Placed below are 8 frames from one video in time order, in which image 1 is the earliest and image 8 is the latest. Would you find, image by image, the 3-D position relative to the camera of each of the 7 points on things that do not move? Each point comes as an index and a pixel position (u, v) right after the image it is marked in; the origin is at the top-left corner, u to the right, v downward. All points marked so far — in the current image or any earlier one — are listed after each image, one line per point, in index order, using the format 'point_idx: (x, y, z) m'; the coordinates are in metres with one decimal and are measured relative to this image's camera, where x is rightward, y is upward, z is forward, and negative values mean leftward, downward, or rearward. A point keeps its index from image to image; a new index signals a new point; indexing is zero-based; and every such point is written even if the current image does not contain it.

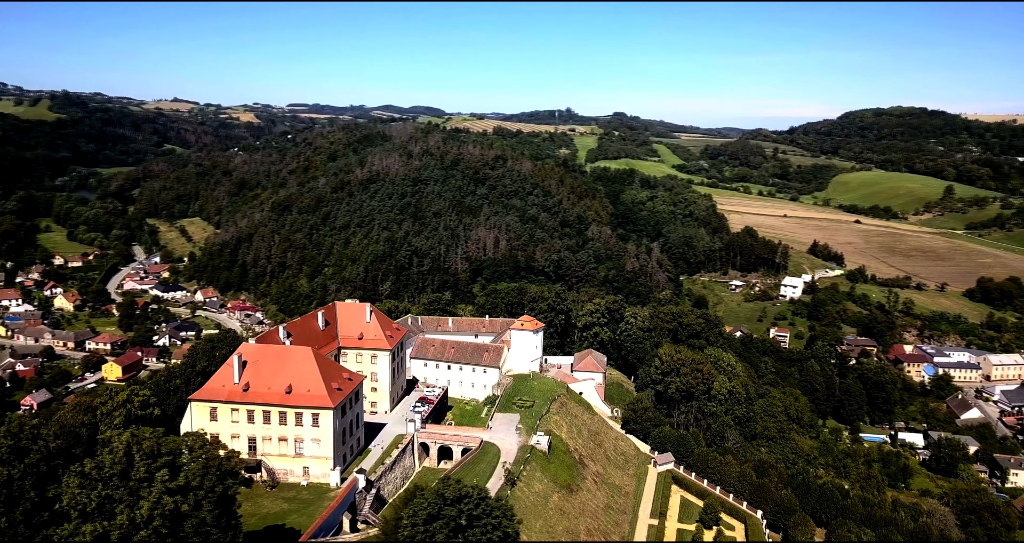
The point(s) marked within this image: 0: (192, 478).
0: (-7.0, -4.7, +17.0) m
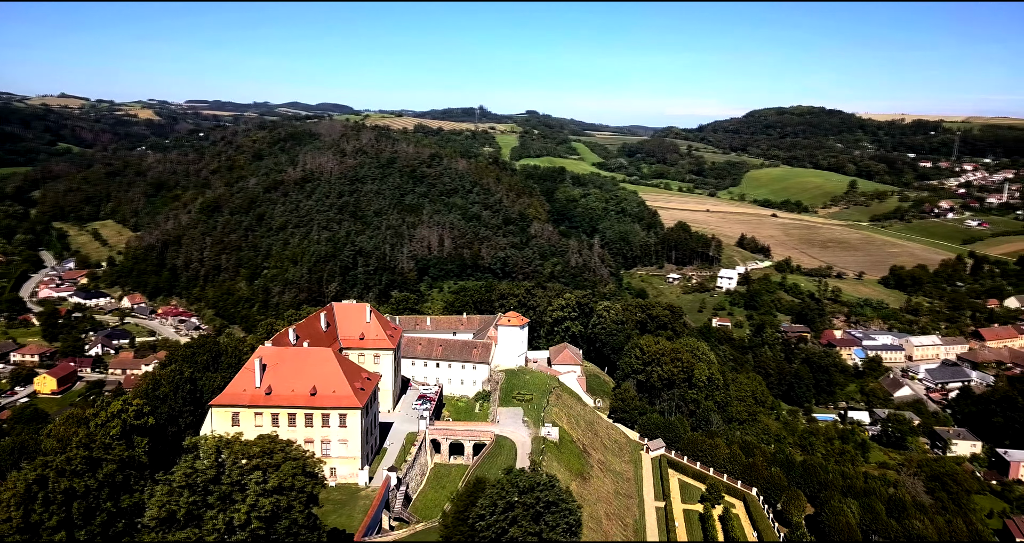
0: (-5.0, -4.8, +17.0) m
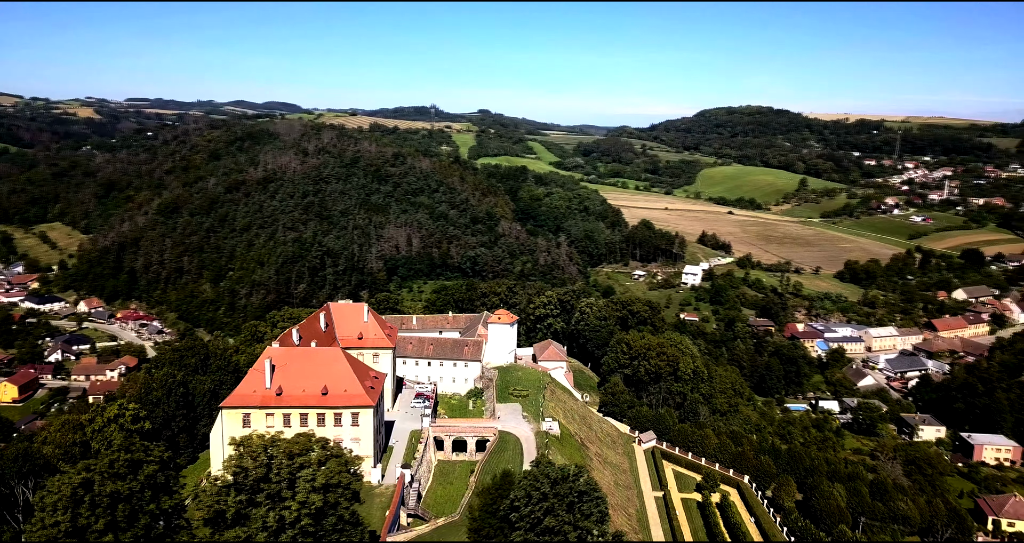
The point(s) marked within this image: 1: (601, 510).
0: (-4.1, -4.8, +17.2) m
1: (+2.5, -6.3, +20.0) m
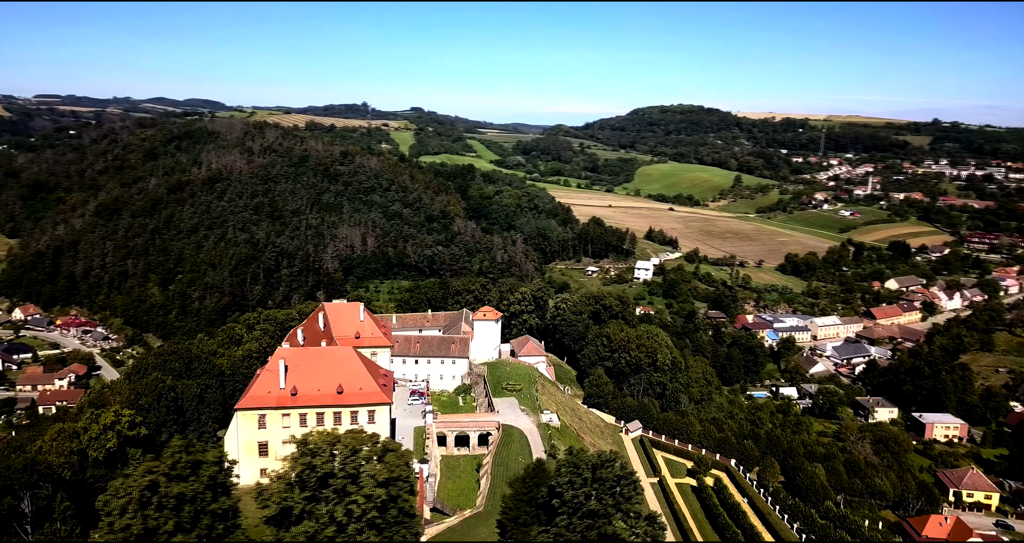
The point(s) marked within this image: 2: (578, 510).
0: (-2.8, -4.7, +17.6) m
1: (+3.5, -6.2, +21.0) m
2: (+1.8, -6.3, +19.9) m
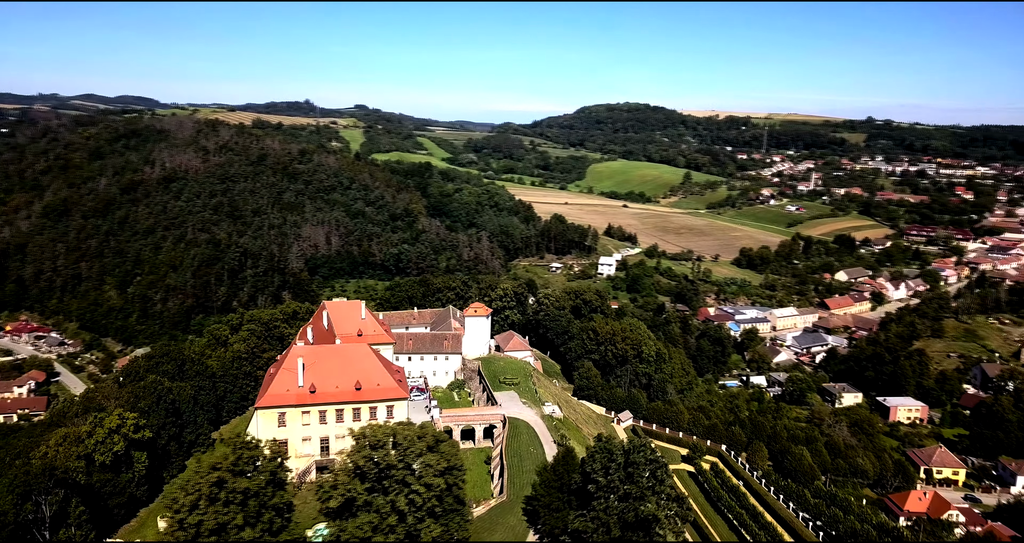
0: (-1.6, -4.6, +18.1) m
1: (+4.5, -6.0, +22.0) m
2: (+2.8, -6.1, +20.7) m
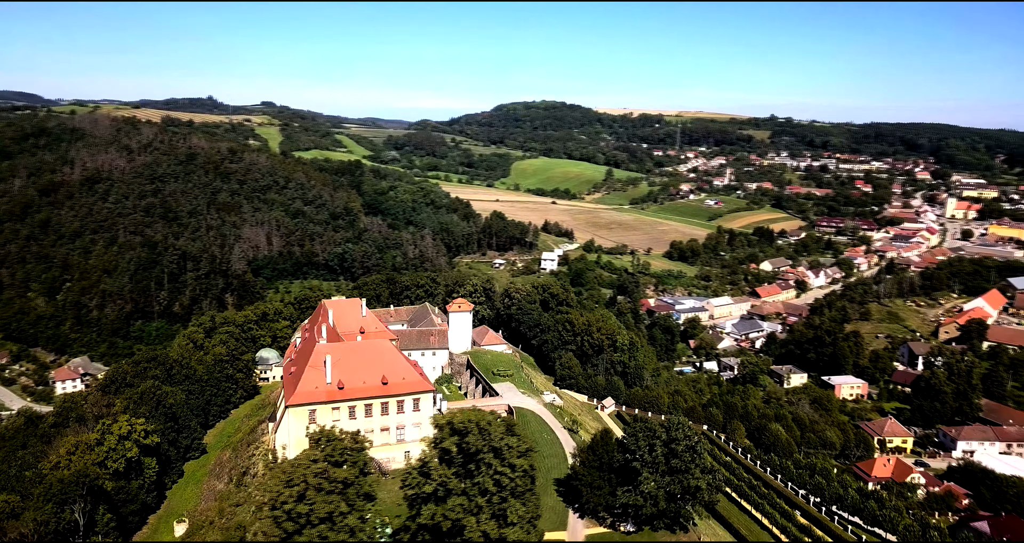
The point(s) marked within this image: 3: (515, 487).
0: (+0.2, -4.4, +19.1) m
1: (+5.8, -5.6, +23.7) m
2: (+4.3, -5.8, +22.3) m
3: (+0.1, -5.2, +18.2) m
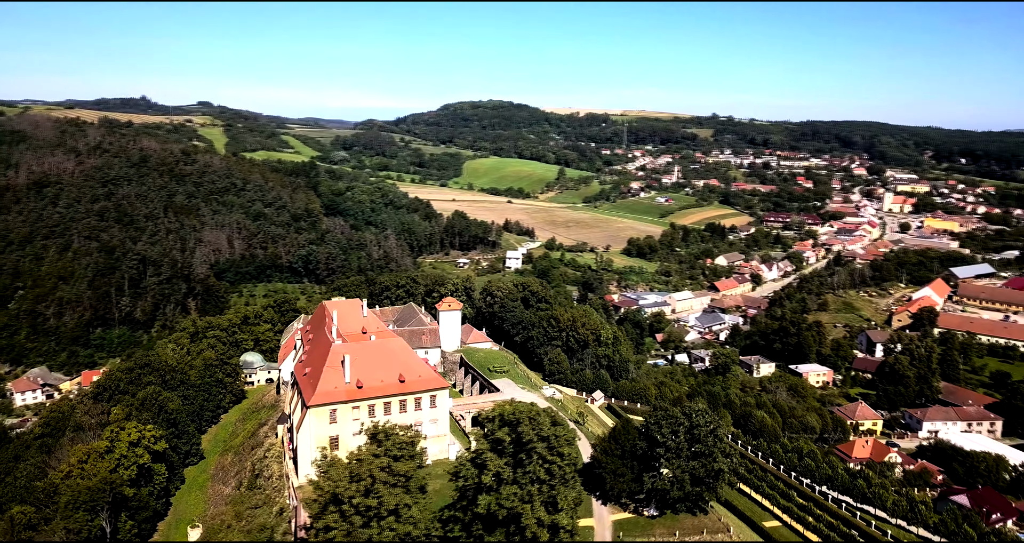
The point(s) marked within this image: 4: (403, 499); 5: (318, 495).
0: (+1.3, -4.3, +19.9) m
1: (+6.6, -5.4, +24.8) m
2: (+5.2, -5.7, +23.3) m
3: (+1.3, -5.1, +18.9) m
4: (-2.5, -5.2, +17.2) m
5: (-4.8, -5.5, +18.3) m
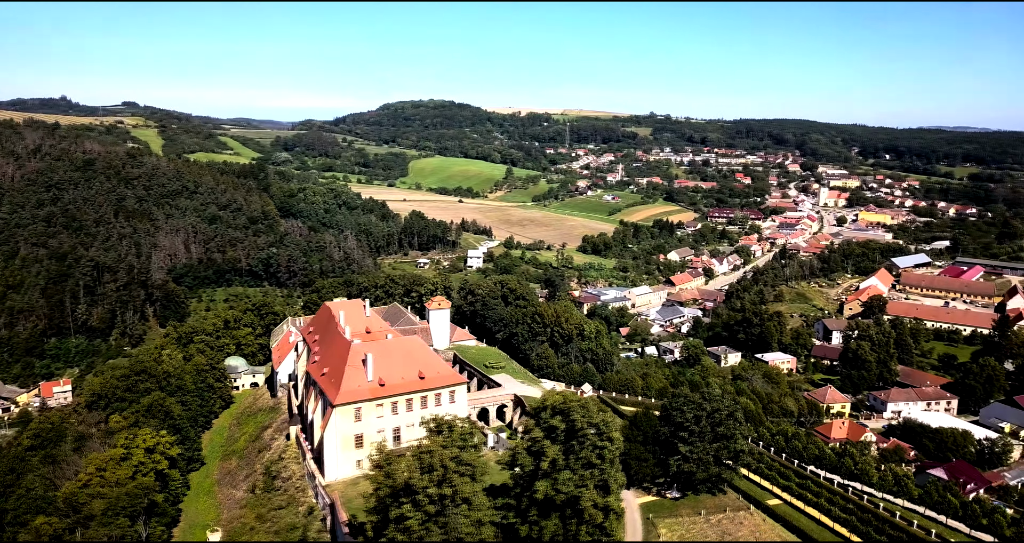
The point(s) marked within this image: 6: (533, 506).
0: (+2.6, -4.1, +20.8) m
1: (+7.5, -5.1, +26.2) m
2: (+6.3, -5.4, +24.5) m
3: (+2.7, -5.0, +19.9) m
4: (-1.0, -5.1, +17.8) m
5: (-3.4, -5.4, +18.7) m
6: (+0.5, -6.1, +19.4) m
